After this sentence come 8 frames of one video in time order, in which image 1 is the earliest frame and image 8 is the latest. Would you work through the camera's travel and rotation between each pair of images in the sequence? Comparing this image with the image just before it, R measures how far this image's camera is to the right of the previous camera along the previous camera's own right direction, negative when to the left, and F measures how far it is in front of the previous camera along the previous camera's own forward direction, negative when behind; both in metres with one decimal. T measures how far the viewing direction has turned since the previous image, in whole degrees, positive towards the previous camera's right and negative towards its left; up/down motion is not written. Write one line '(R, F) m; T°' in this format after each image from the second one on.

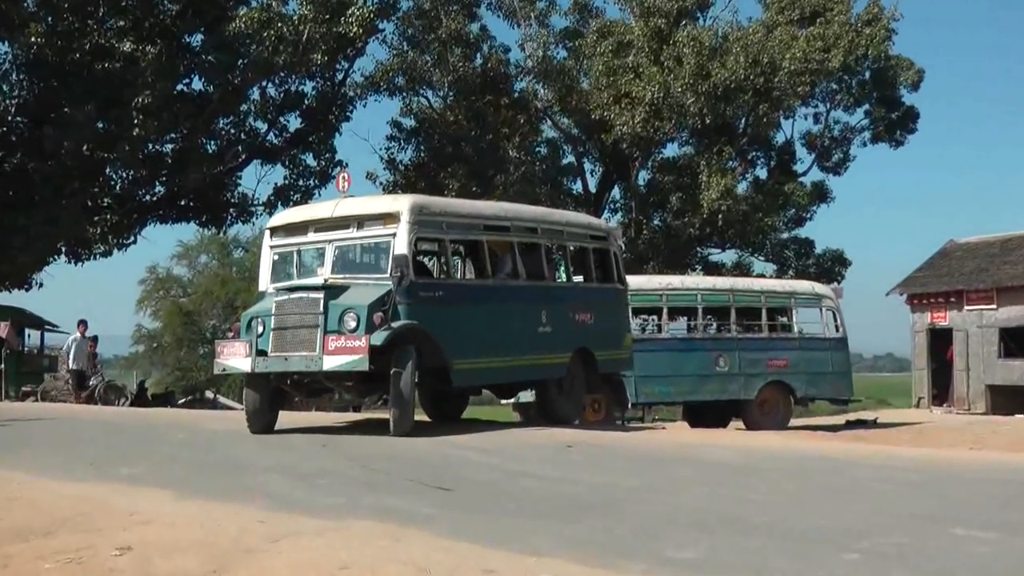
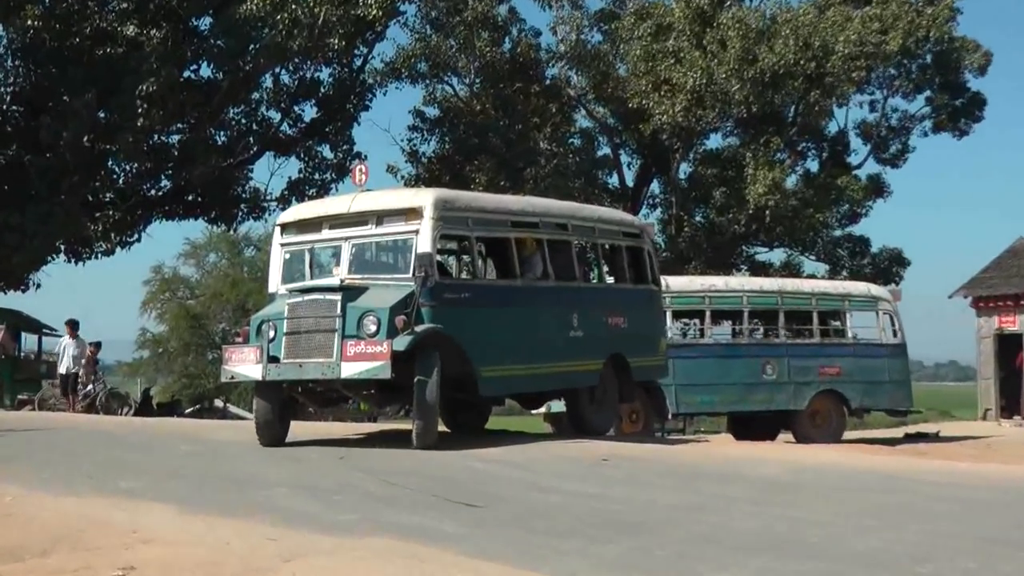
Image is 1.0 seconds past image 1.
(0.0, +2.1) m; -1°
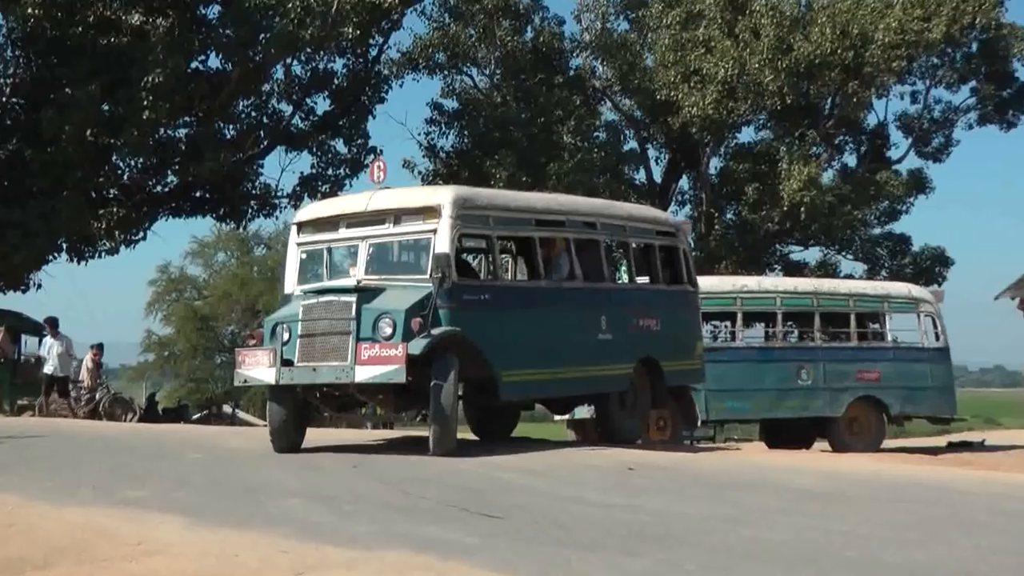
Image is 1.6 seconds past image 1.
(0.0, +1.3) m; -1°
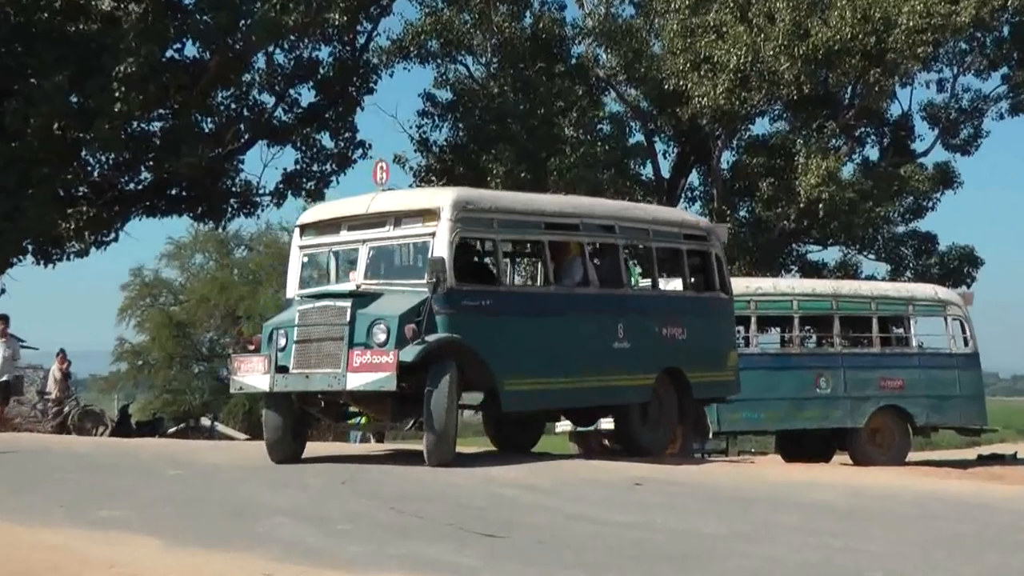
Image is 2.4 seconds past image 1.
(-0.1, +1.7) m; 0°
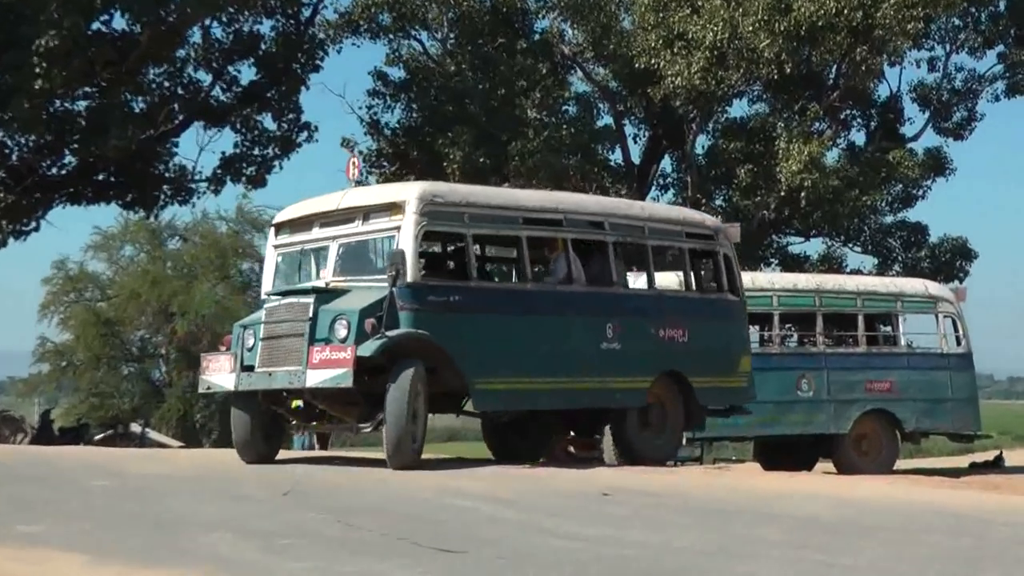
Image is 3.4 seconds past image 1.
(+0.1, +1.9) m; +1°
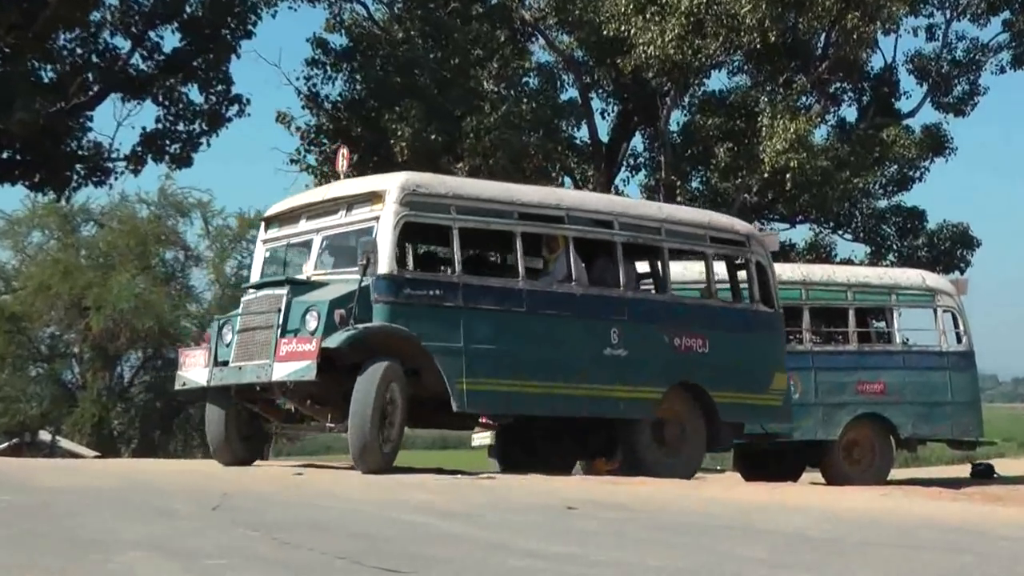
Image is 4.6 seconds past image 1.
(+0.1, +2.3) m; +1°
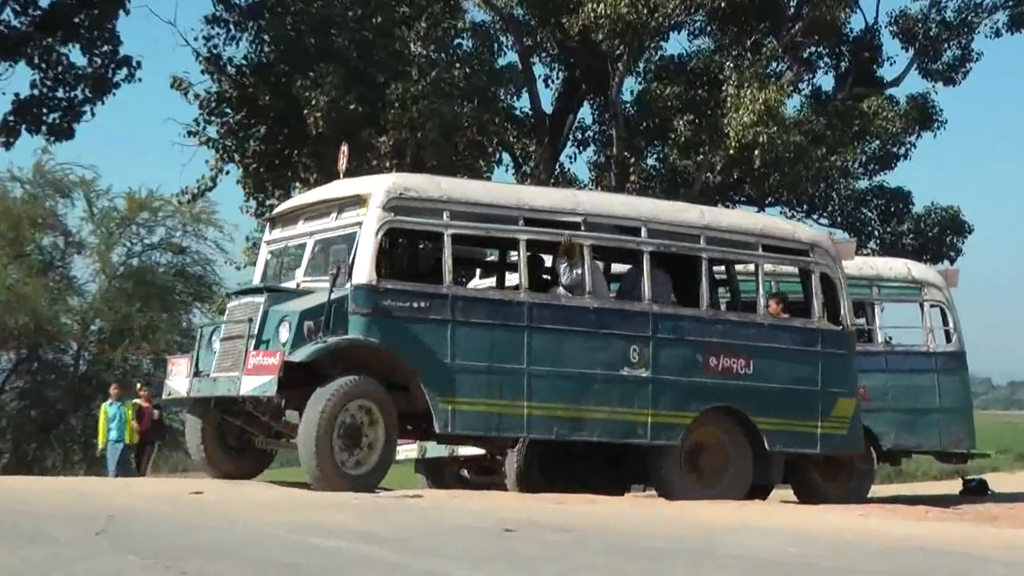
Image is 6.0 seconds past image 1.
(+0.2, +2.6) m; +2°
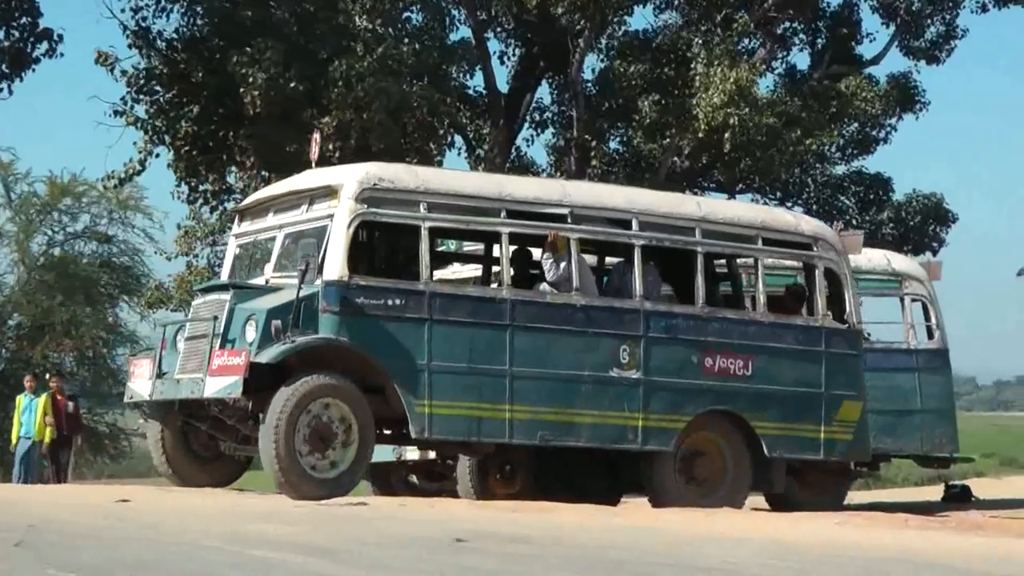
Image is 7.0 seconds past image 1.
(+0.2, +1.3) m; +1°
